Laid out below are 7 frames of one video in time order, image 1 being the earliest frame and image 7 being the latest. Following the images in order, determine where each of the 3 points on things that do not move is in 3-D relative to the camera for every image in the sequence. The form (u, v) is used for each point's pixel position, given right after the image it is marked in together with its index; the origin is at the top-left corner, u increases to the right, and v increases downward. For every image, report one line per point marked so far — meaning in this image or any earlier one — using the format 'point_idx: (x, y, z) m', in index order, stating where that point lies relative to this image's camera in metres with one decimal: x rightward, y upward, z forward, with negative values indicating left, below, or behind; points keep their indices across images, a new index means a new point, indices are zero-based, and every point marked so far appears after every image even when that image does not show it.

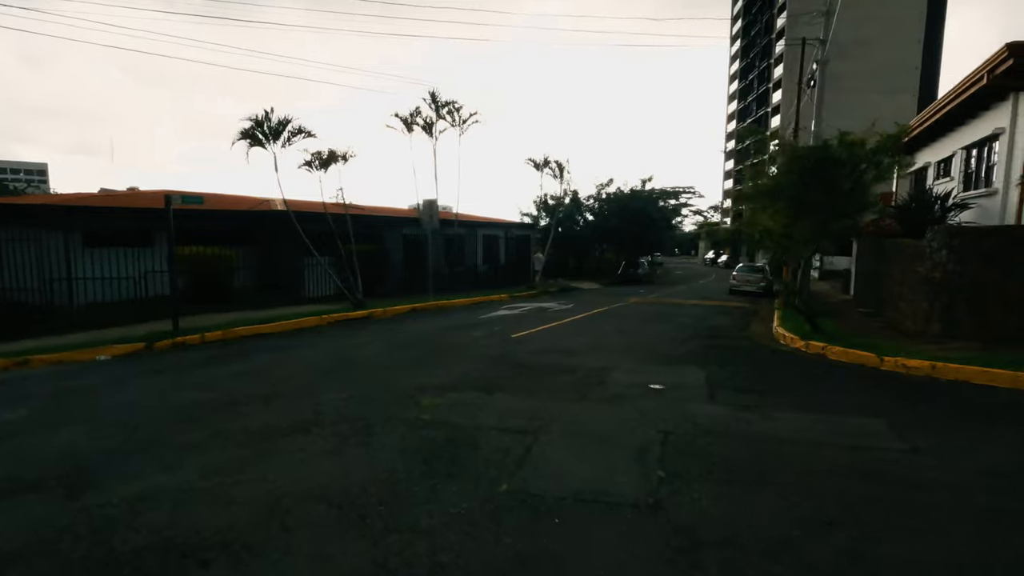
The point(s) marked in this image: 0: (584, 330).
0: (+2.1, -1.2, +15.1) m
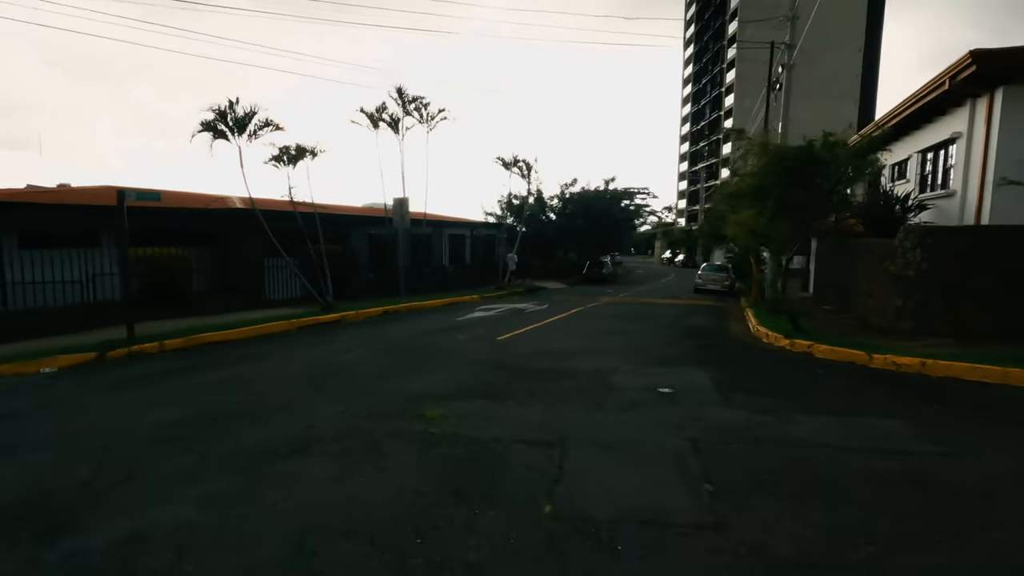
0: (+1.6, -1.2, +14.8) m
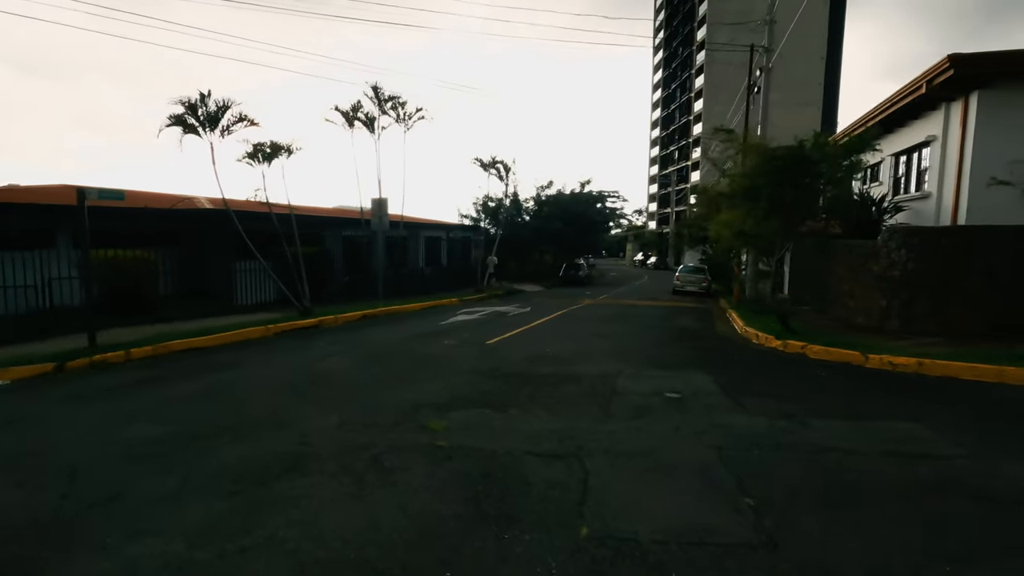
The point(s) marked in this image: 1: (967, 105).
0: (+1.2, -1.3, +14.5) m
1: (+13.1, +5.3, +15.4) m
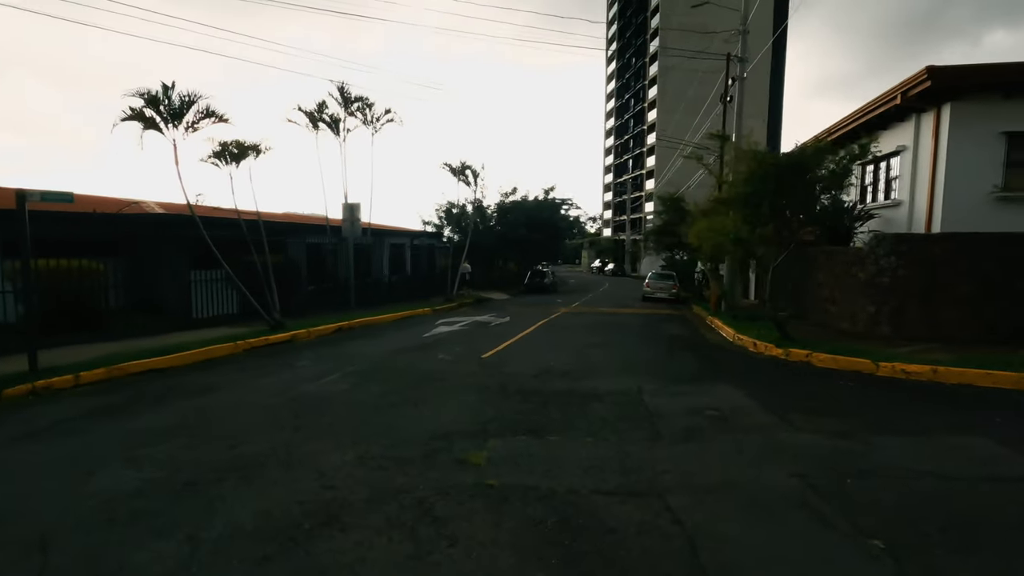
0: (+1.1, -1.5, +13.9) m
1: (+12.7, +5.2, +16.0) m
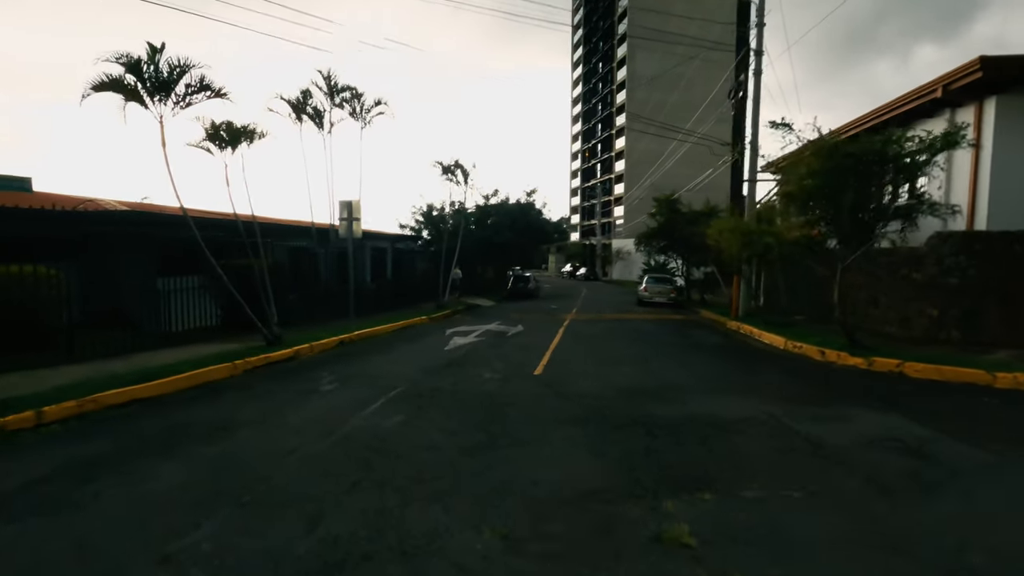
0: (+2.1, -1.6, +12.3) m
1: (+13.5, +5.1, +15.3) m
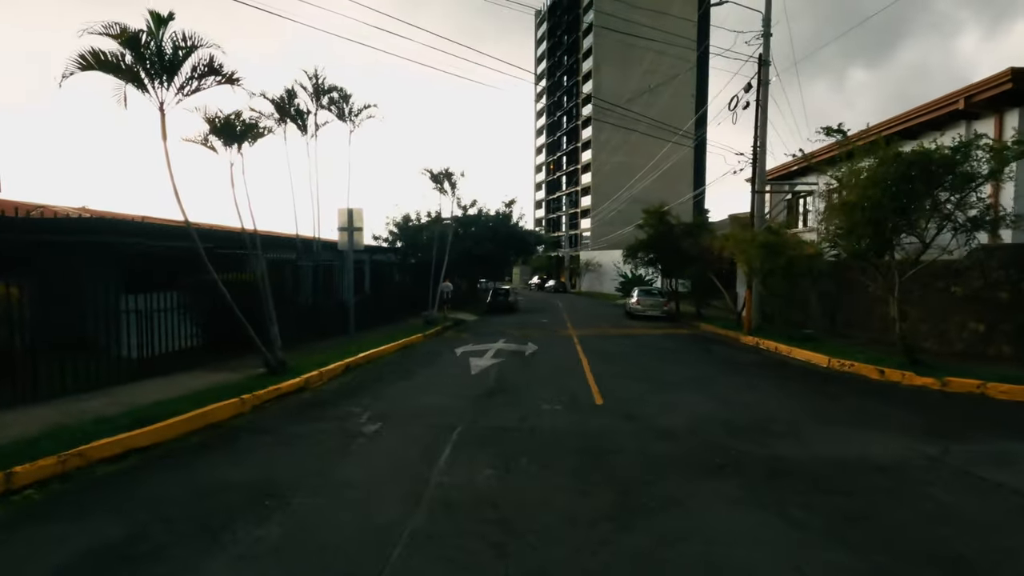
0: (+3.0, -2.0, +11.2) m
1: (+14.1, +4.8, +15.3) m
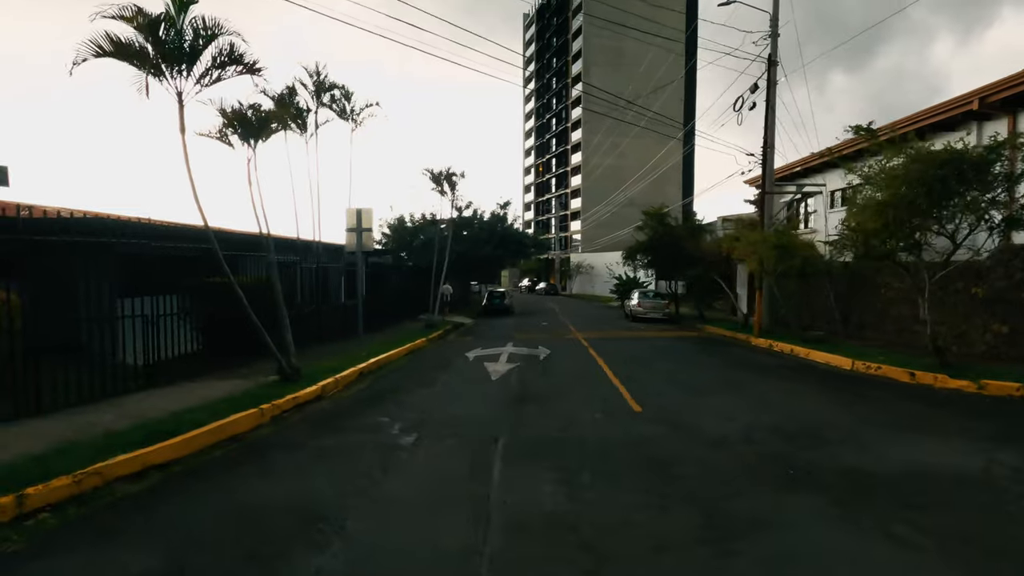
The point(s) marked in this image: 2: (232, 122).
0: (+3.5, -2.0, +10.9) m
1: (+14.5, +4.7, +15.2) m
2: (-5.1, +2.9, +9.5) m
